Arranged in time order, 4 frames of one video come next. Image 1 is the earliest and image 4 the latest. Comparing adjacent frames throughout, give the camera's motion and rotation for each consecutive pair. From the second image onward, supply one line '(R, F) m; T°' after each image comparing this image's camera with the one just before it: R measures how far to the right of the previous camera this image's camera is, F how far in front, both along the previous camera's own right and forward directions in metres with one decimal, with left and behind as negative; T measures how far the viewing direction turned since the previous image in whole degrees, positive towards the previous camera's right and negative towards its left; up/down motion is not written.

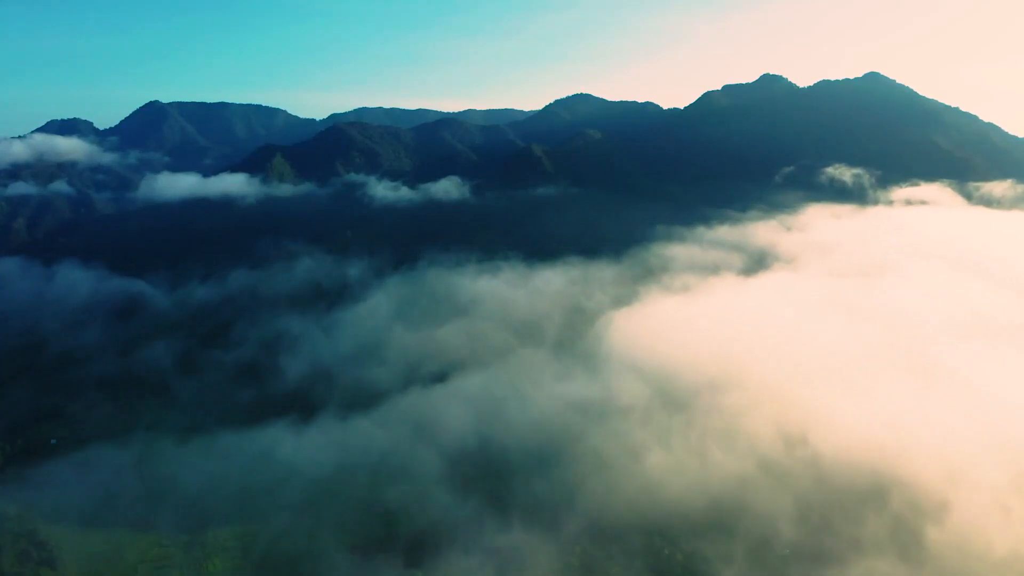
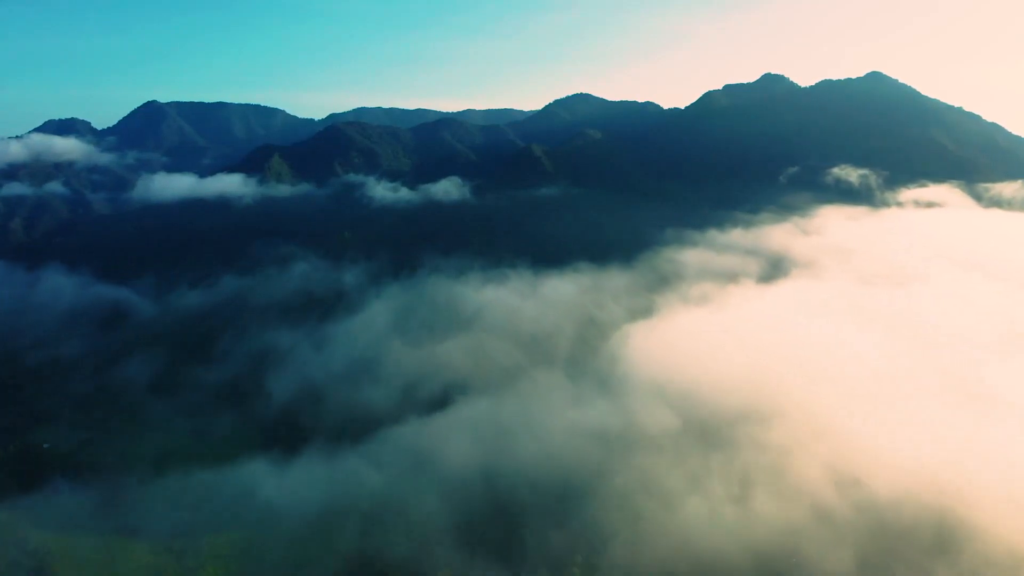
(-1.2, +6.3) m; 0°
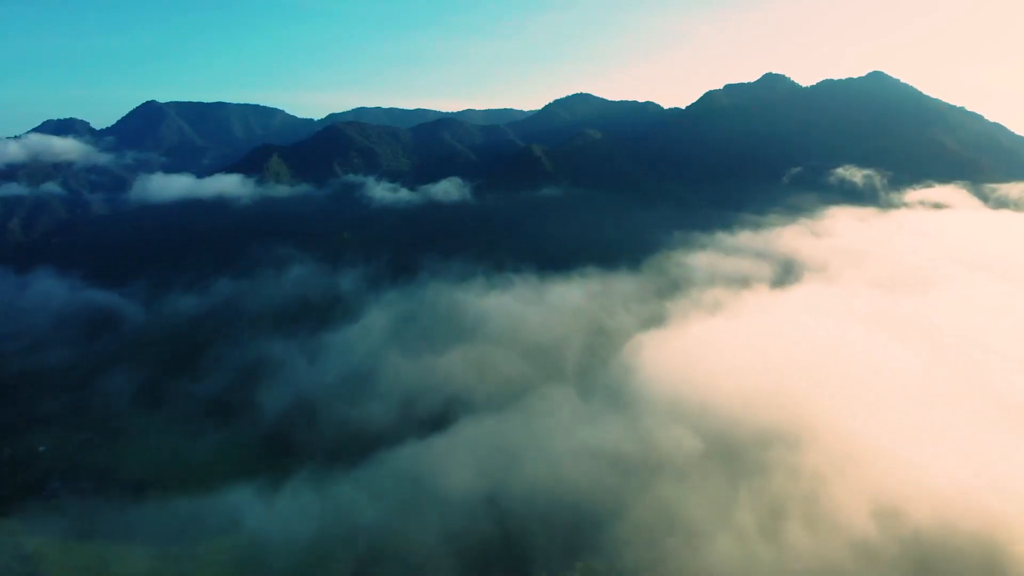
(-0.8, +3.9) m; 0°
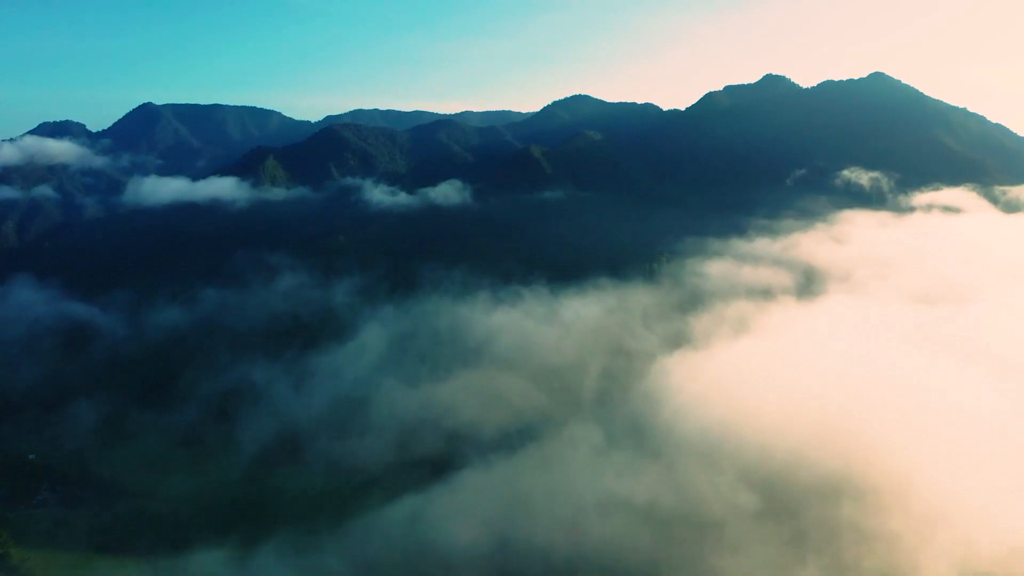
(-1.5, +7.2) m; 0°
